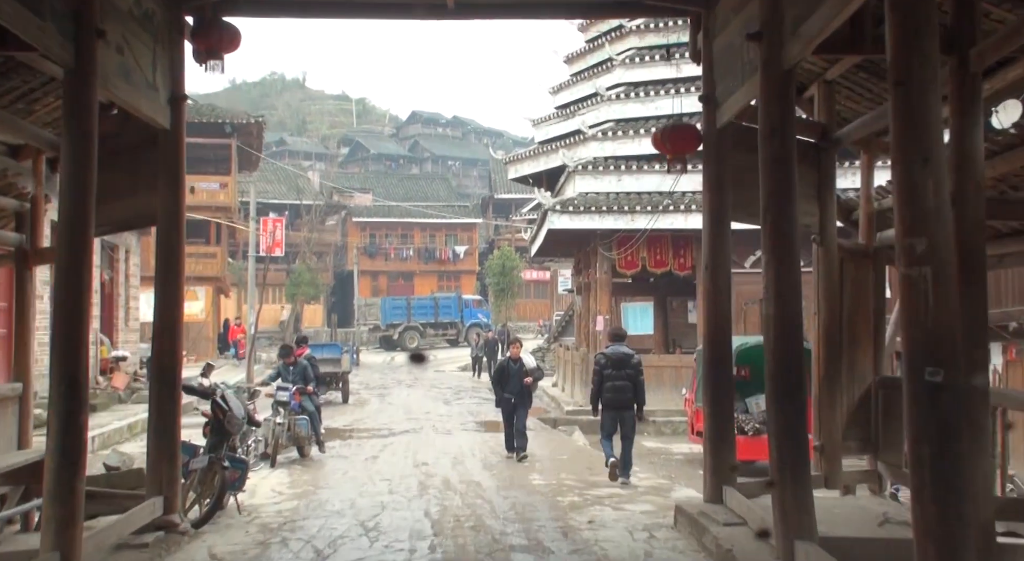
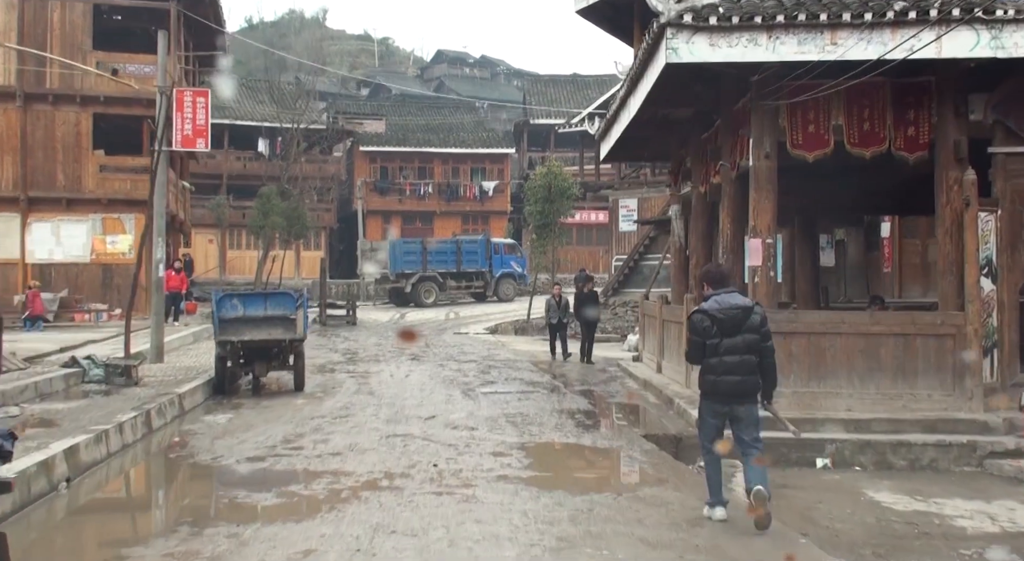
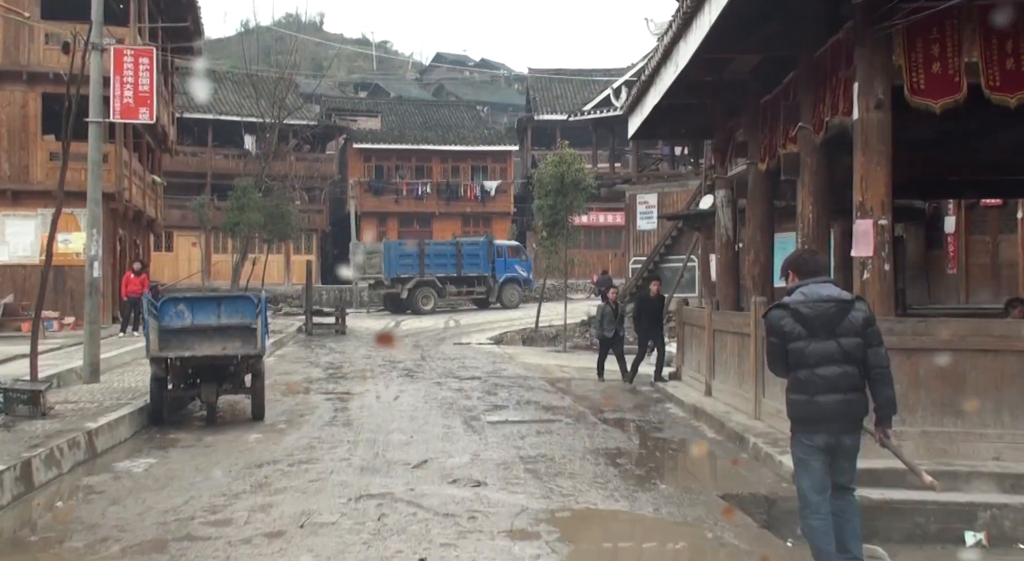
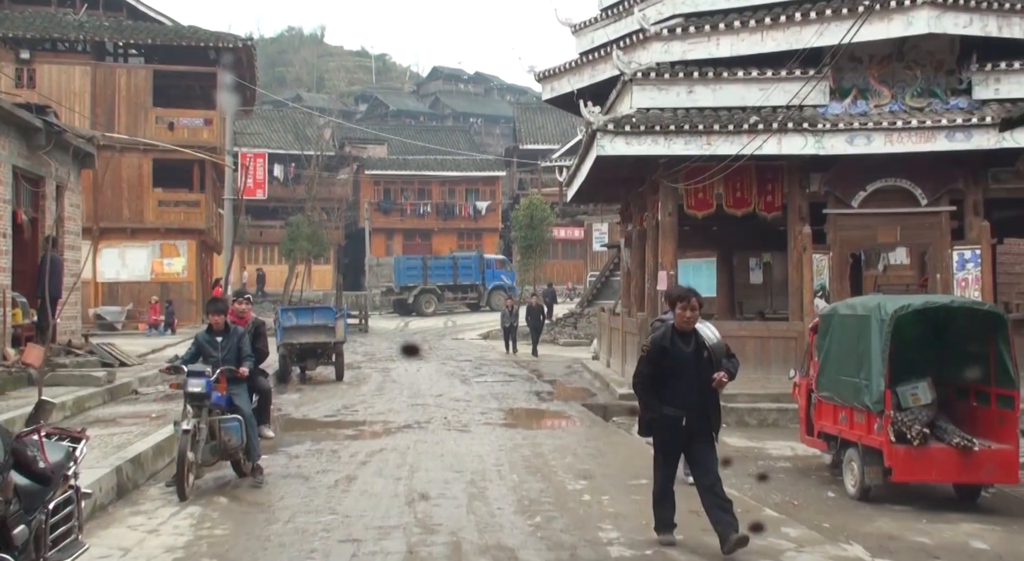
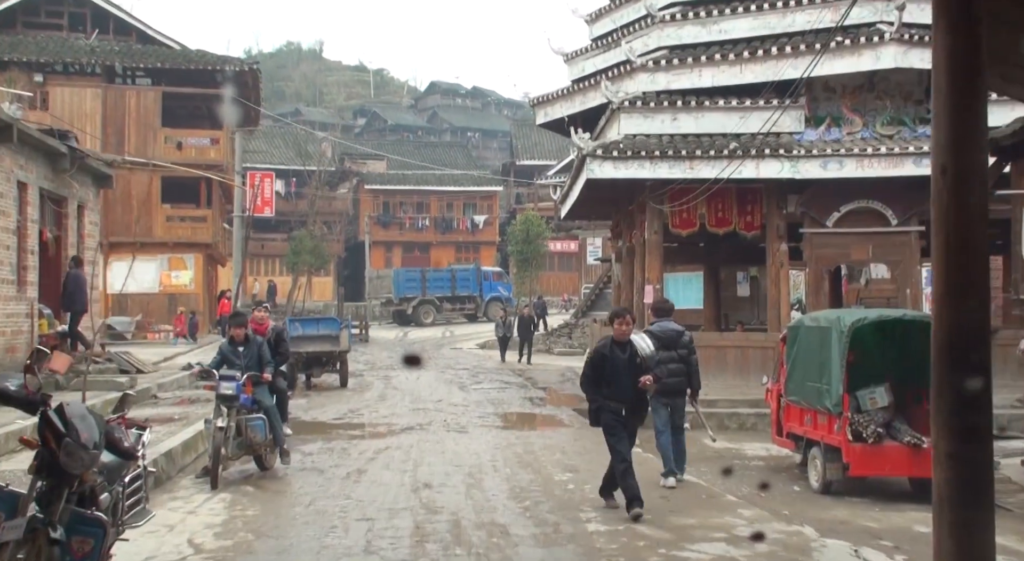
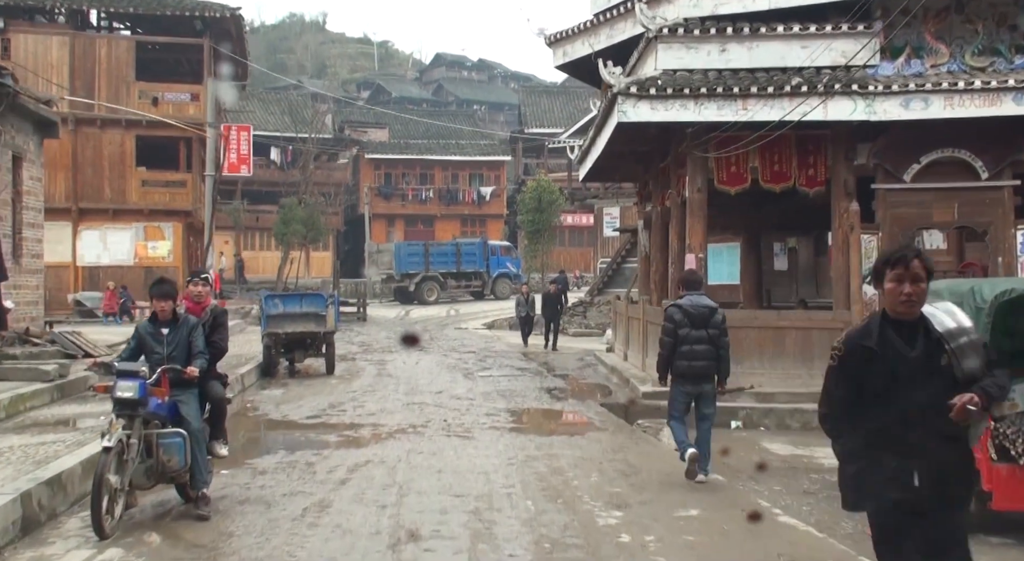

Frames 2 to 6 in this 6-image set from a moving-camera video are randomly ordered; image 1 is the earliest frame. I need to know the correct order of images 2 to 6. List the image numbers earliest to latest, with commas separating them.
5, 4, 6, 2, 3
